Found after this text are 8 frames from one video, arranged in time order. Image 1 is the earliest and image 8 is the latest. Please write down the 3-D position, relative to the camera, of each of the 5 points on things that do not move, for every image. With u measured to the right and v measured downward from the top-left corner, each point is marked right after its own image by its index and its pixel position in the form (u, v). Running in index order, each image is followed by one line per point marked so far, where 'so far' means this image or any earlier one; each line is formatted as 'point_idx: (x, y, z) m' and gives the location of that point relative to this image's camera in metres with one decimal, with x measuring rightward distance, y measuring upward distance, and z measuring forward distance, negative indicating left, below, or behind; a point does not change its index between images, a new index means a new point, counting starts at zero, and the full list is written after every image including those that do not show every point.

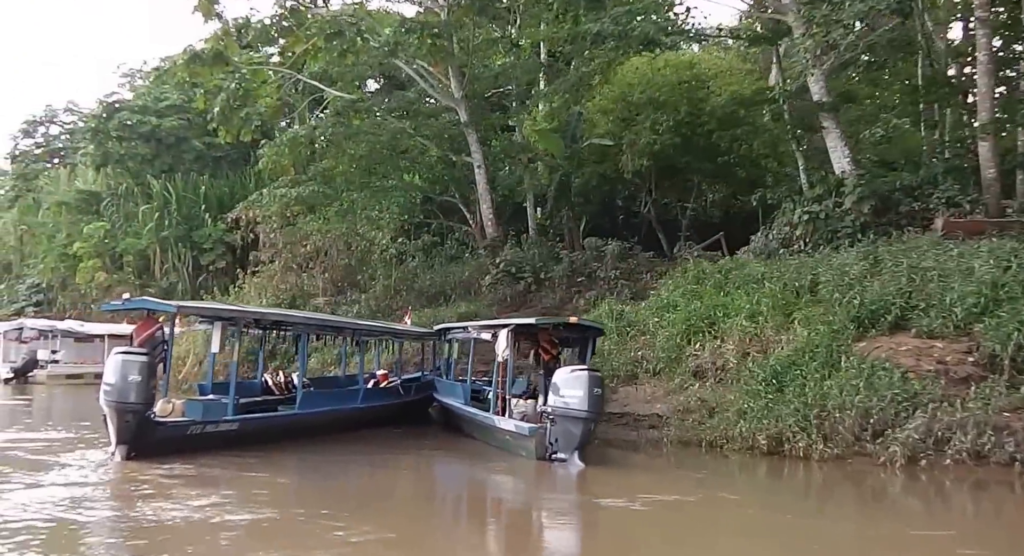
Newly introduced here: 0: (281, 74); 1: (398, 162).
0: (-5.8, +5.1, +19.3) m
1: (-2.8, +2.7, +18.0) m
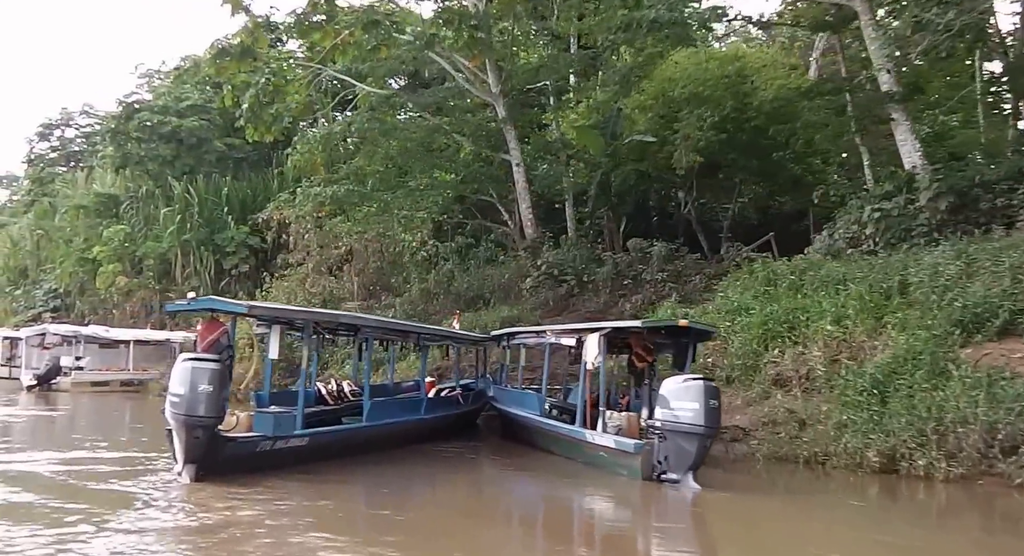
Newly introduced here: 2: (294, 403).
0: (-4.9, +5.0, +18.6) m
1: (-1.8, +2.6, +17.3) m
2: (-2.5, -1.4, +8.9) m
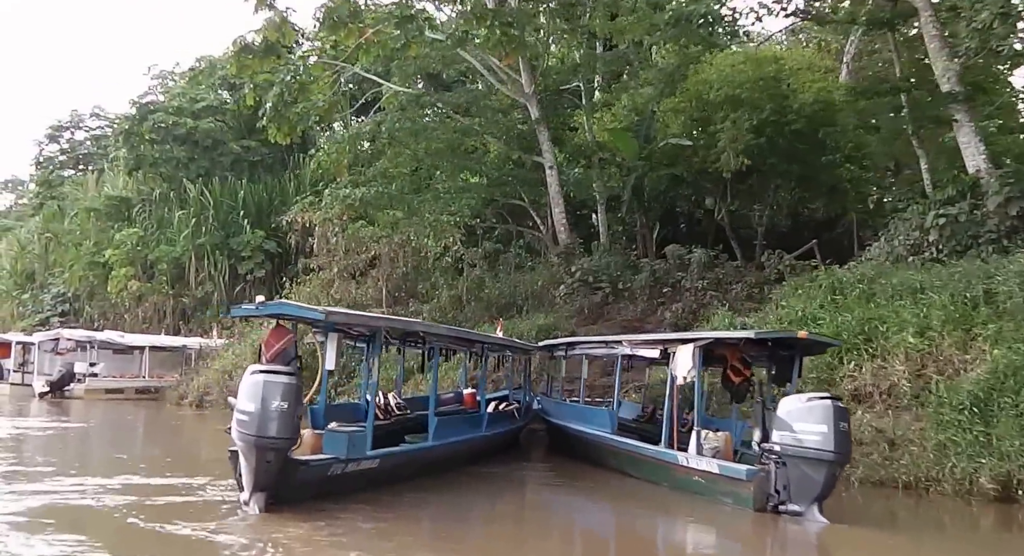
0: (-4.1, +4.9, +18.0) m
1: (-1.1, +2.5, +16.6) m
2: (-1.8, -1.5, +8.2) m
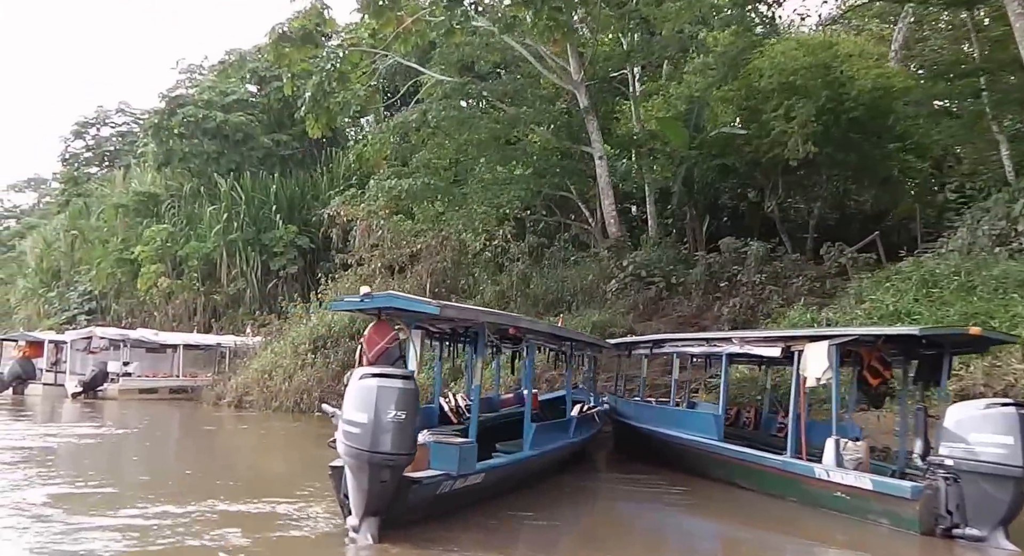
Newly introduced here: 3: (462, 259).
0: (-3.1, +5.0, +17.3) m
1: (-0.1, +2.6, +15.9) m
2: (-0.9, -1.4, +7.5) m
3: (-1.1, +0.4, +16.9) m
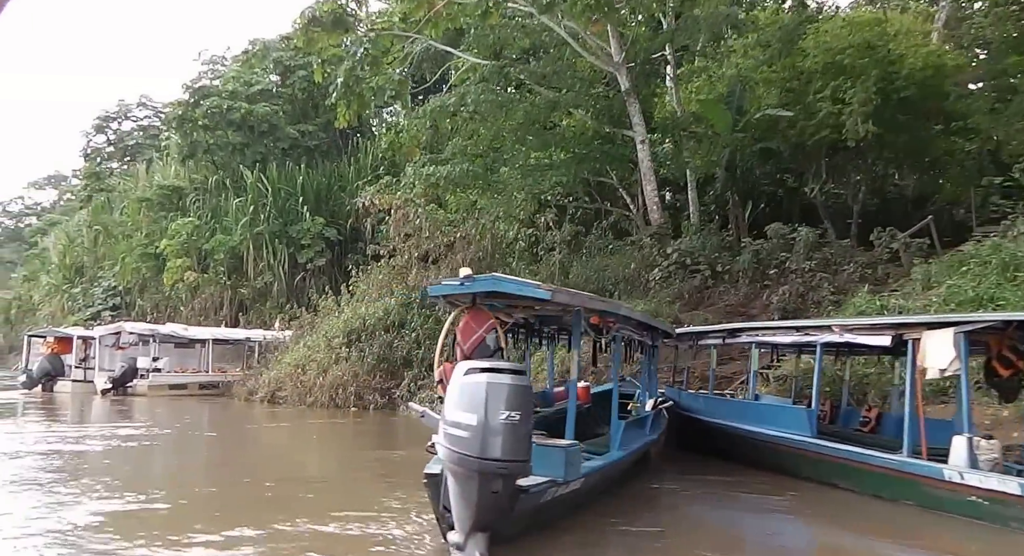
0: (-2.3, +5.2, +16.8) m
1: (+0.7, +2.8, +15.4) m
2: (-0.3, -1.3, +7.0) m
3: (-0.3, +0.6, +16.4) m
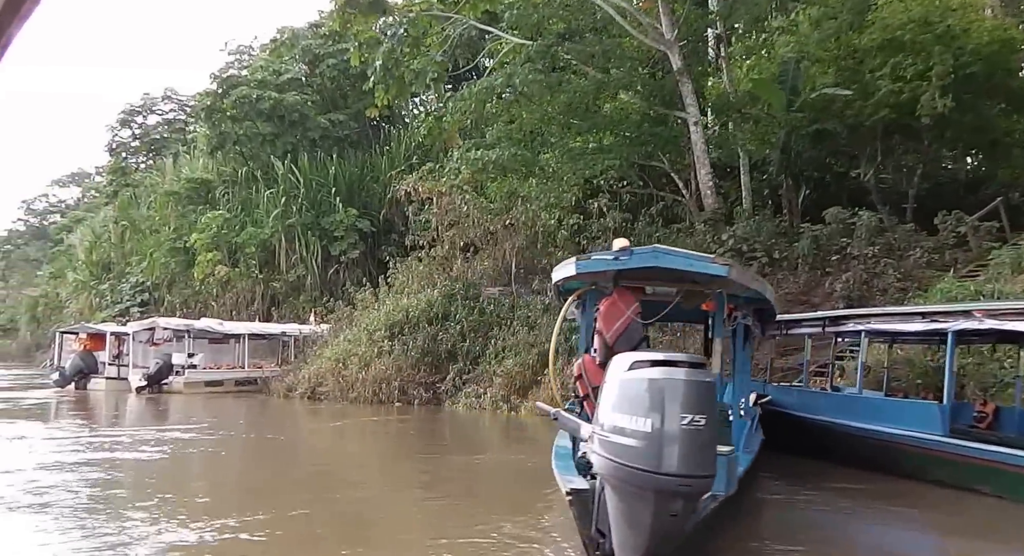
0: (-1.4, +5.4, +16.2) m
1: (+1.6, +3.0, +14.7) m
2: (+0.5, -1.2, +6.4) m
3: (+0.6, +0.8, +15.8) m
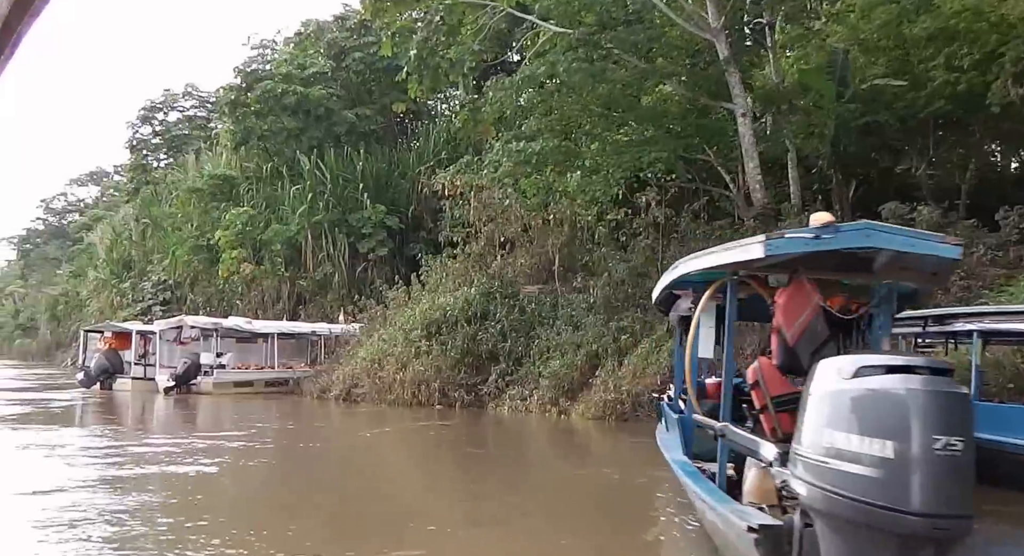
0: (-0.6, +5.4, +15.6) m
1: (+2.3, +3.1, +14.1) m
2: (+1.1, -1.1, +5.8) m
3: (+1.4, +0.8, +15.2) m
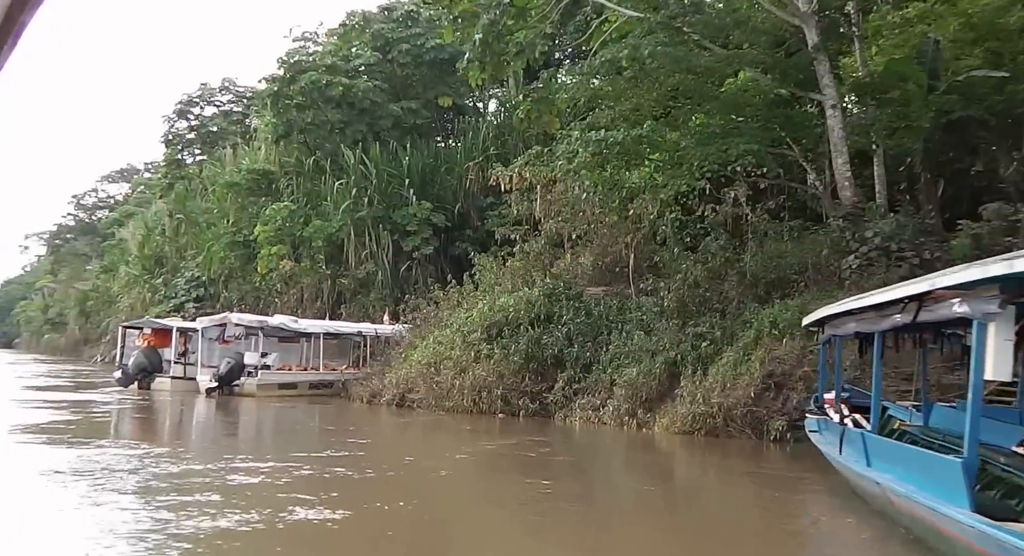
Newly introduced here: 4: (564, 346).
0: (+0.7, +5.4, +14.7) m
1: (+3.5, +3.0, +13.1) m
2: (+2.0, -1.1, +4.8) m
3: (+2.6, +0.8, +14.2) m
4: (+0.9, -1.2, +13.4) m
